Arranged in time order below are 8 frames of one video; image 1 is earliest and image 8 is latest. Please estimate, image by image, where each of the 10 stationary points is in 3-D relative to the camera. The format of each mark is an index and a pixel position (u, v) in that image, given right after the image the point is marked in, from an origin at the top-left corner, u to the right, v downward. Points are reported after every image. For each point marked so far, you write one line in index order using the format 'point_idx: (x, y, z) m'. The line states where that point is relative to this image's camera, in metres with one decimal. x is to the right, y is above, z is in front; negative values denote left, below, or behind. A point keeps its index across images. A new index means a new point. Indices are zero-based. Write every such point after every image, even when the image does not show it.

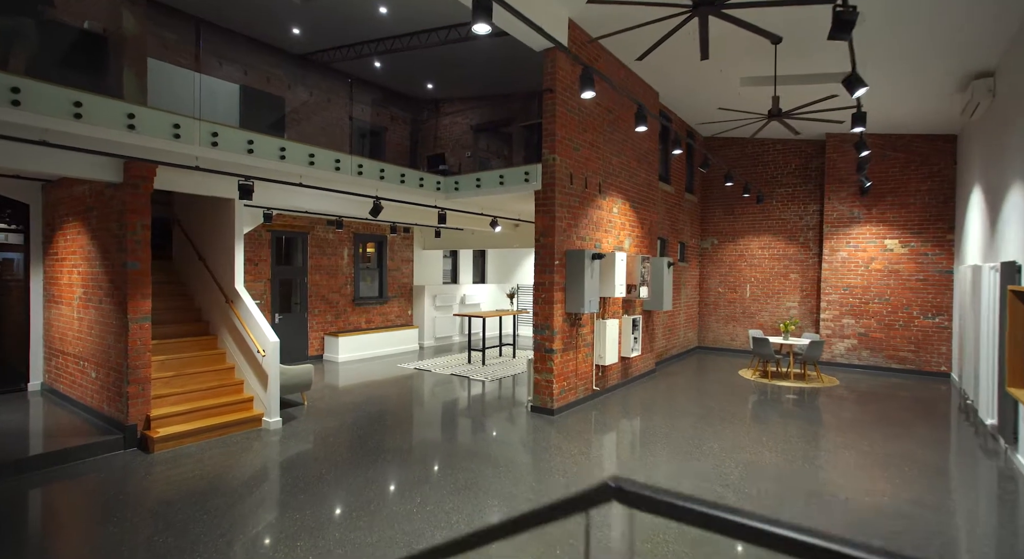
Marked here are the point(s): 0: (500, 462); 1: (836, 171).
0: (0.0, -1.7, +5.1) m
1: (+6.1, +2.1, +10.3) m
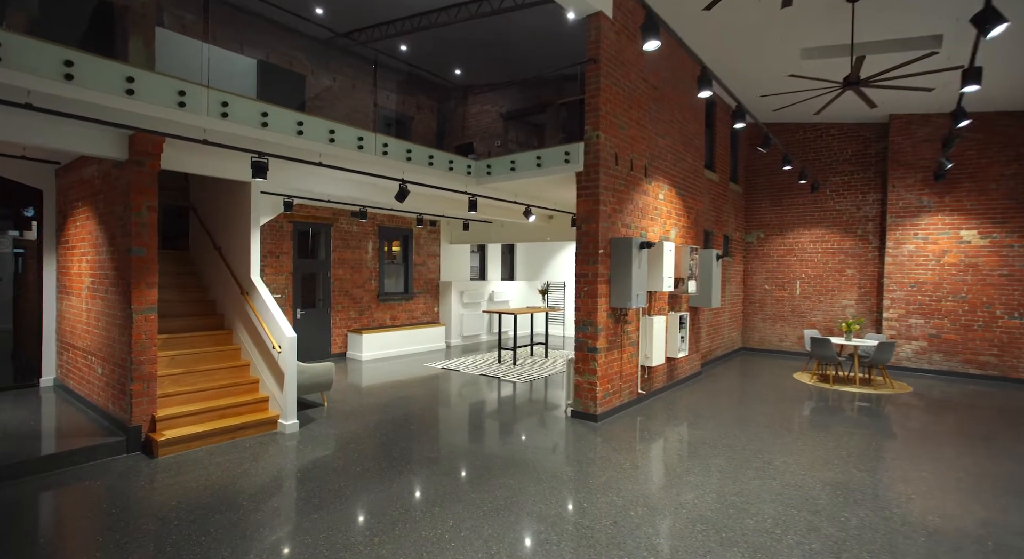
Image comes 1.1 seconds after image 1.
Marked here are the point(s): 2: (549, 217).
0: (+0.3, -1.6, +4.5) m
1: (+6.7, +2.1, +9.4) m
2: (+0.7, +1.2, +10.3) m
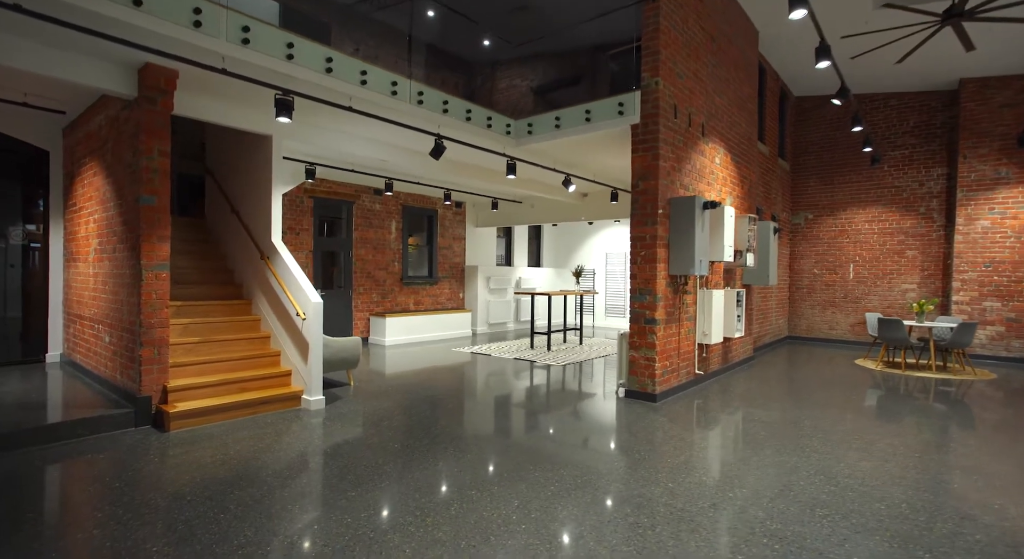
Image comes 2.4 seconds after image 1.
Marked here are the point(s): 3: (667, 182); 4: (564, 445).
0: (+0.7, -1.3, +3.9) m
1: (+7.3, +2.4, +8.6) m
2: (+1.3, +1.5, +9.7) m
3: (+1.5, +0.9, +5.2) m
4: (+0.4, -1.3, +4.2) m
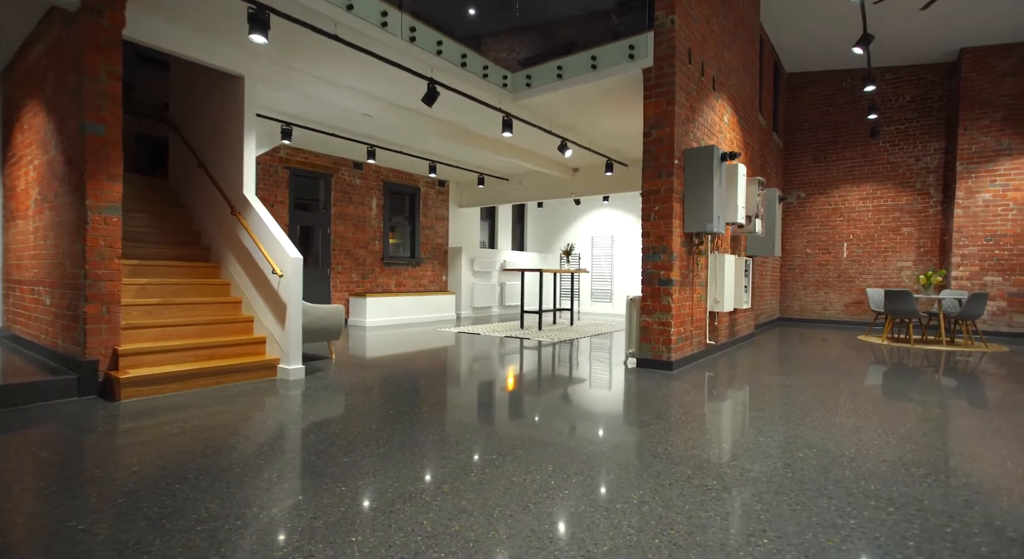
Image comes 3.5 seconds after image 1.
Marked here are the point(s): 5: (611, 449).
0: (+0.8, -0.9, +3.4) m
1: (+7.1, +2.8, +8.5) m
2: (+1.1, +1.9, +9.3) m
3: (+1.5, +1.3, +4.8) m
4: (+0.5, -0.9, +3.7) m
5: (+0.6, -0.9, +3.1) m
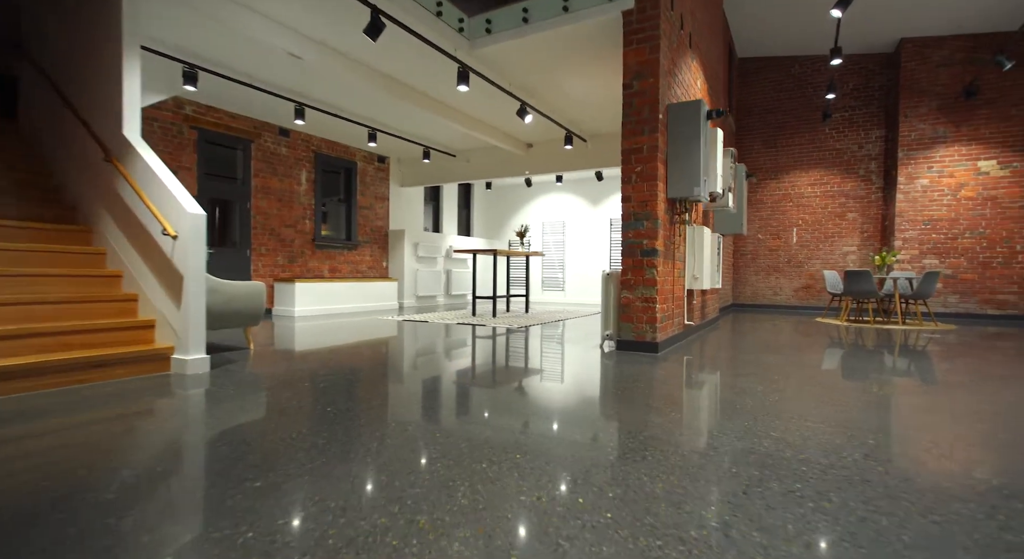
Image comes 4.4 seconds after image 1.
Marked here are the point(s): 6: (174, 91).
0: (+0.7, -0.7, +2.8) m
1: (+6.3, +3.1, +8.6) m
2: (+0.3, +2.1, +8.7) m
3: (+1.2, +1.5, +4.2) m
4: (+0.3, -0.7, +3.1) m
5: (+0.5, -0.7, +2.5) m
6: (-4.0, +2.2, +6.3) m
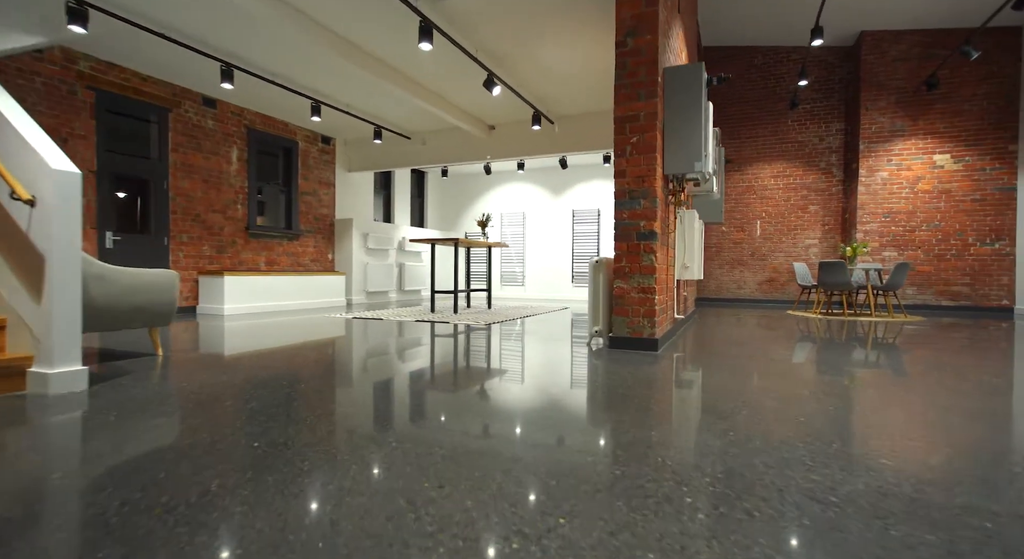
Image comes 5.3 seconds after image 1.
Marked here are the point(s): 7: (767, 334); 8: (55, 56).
0: (+0.6, -0.6, +2.3) m
1: (+5.7, +3.2, +8.5) m
2: (-0.3, +2.2, +8.0) m
3: (+1.0, +1.6, +3.7) m
4: (+0.2, -0.6, +2.5) m
5: (+0.5, -0.6, +1.9) m
6: (-4.3, +2.3, +5.3) m
7: (+3.4, -0.7, +7.0) m
8: (-4.4, +2.1, +5.3) m
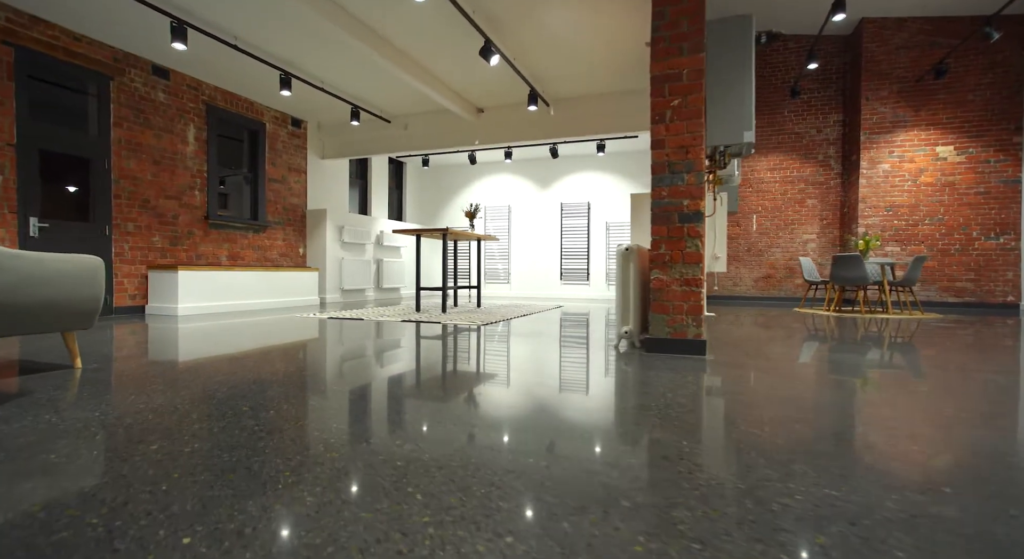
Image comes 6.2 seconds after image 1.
0: (+0.8, -0.6, +1.7) m
1: (+5.5, +3.3, +8.2) m
2: (-0.5, +2.3, +7.4) m
3: (+1.1, +1.7, +3.1) m
4: (+0.4, -0.6, +1.8) m
5: (+0.7, -0.6, +1.3) m
6: (-4.3, +2.3, +4.4) m
7: (+3.3, -0.7, +6.6) m
8: (-4.4, +2.2, +4.4) m
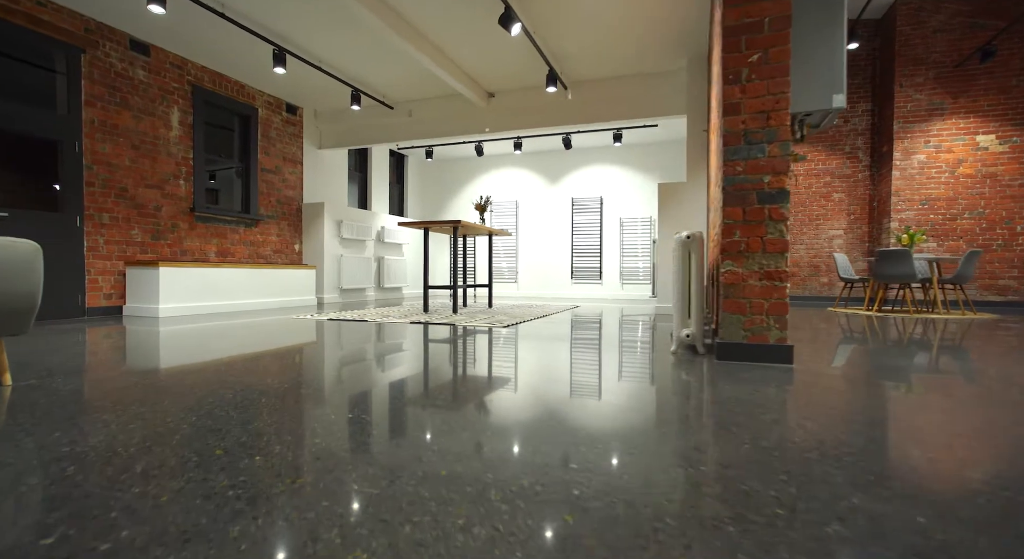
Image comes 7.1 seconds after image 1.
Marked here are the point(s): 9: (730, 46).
0: (+1.0, -0.5, +1.1) m
1: (+5.7, +3.3, +7.7) m
2: (-0.3, +2.3, +6.8) m
3: (+1.3, +1.7, +2.6) m
4: (+0.6, -0.5, +1.3) m
5: (+0.9, -0.5, +0.8) m
6: (-4.1, +2.4, +3.8) m
7: (+3.4, -0.6, +6.1) m
8: (-4.2, +2.2, +3.9) m
9: (+1.0, +1.1, +2.5) m
